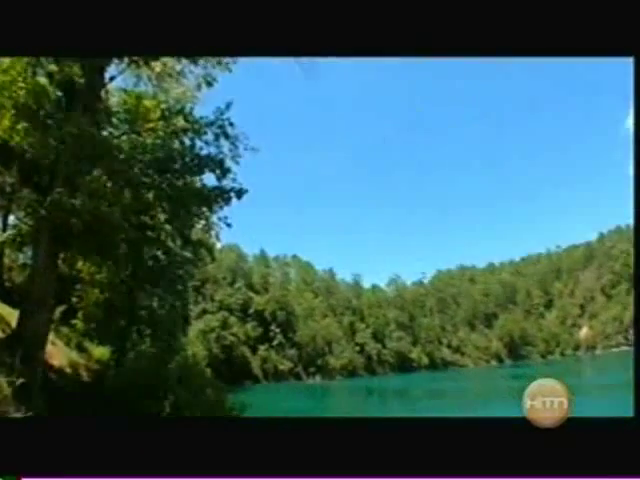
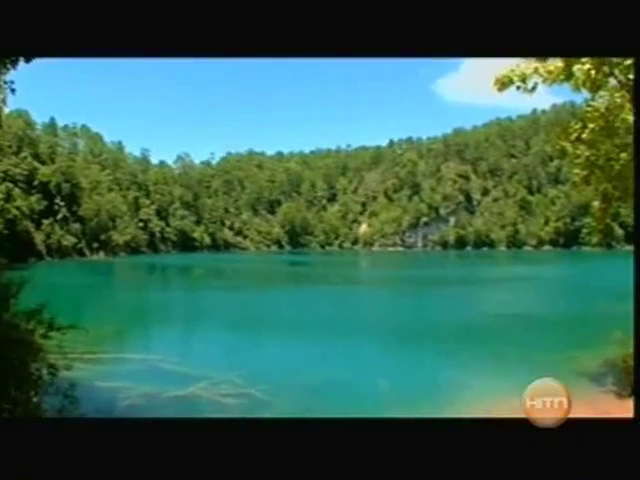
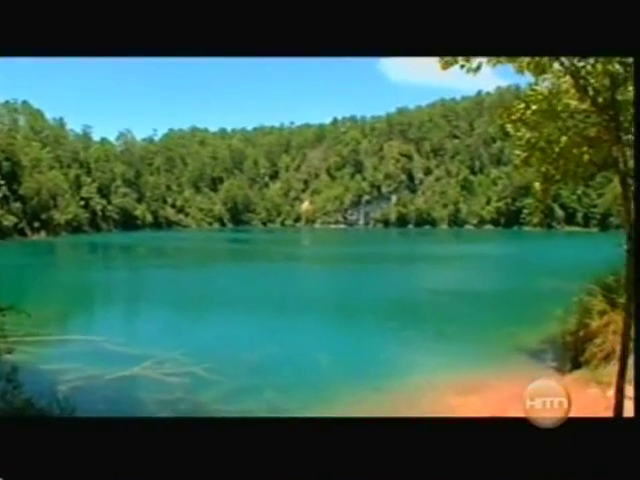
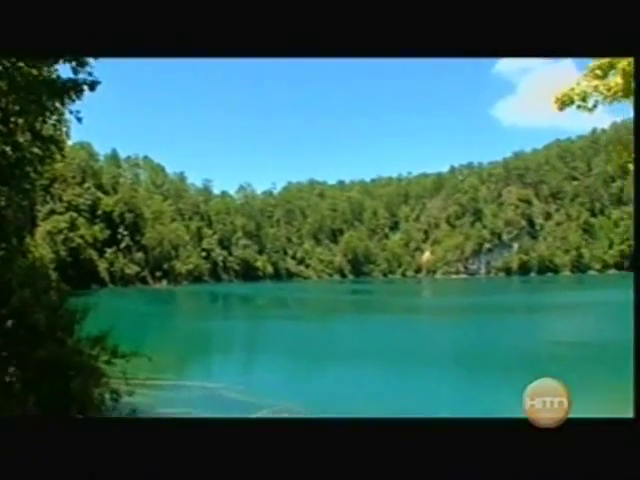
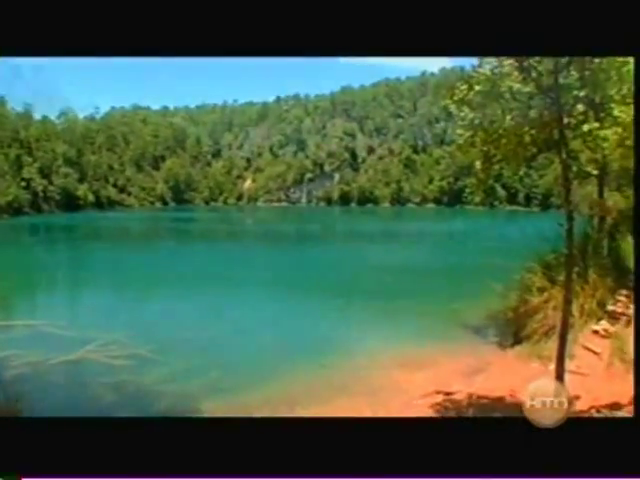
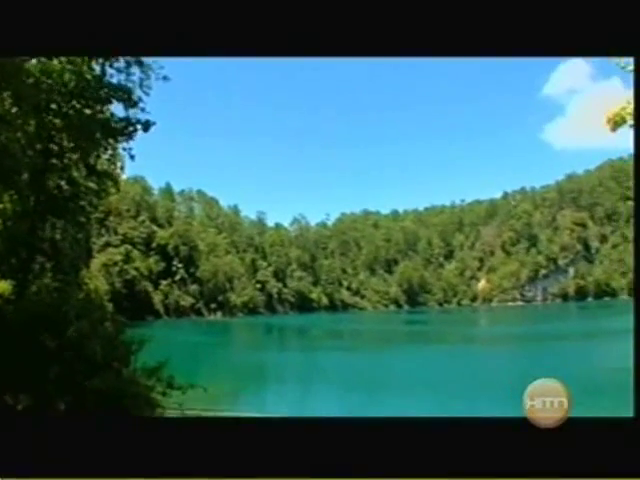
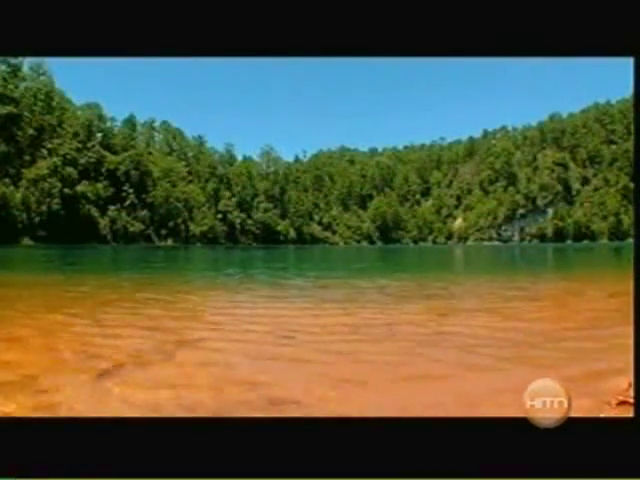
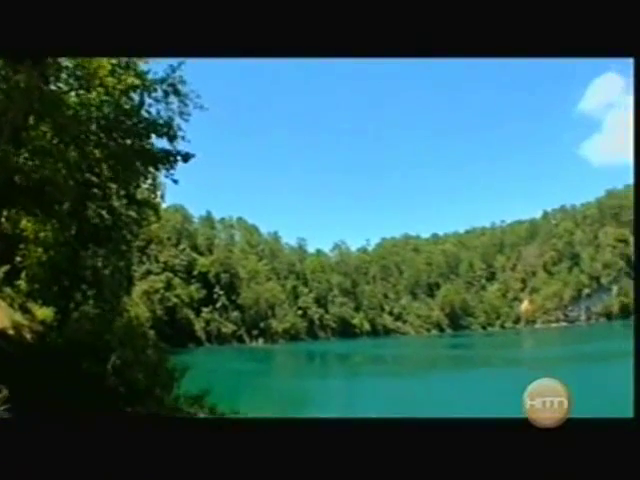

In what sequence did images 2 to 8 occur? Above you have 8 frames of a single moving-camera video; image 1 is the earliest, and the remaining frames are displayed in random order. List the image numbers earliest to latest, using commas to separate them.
8, 6, 4, 2, 3, 5, 7
